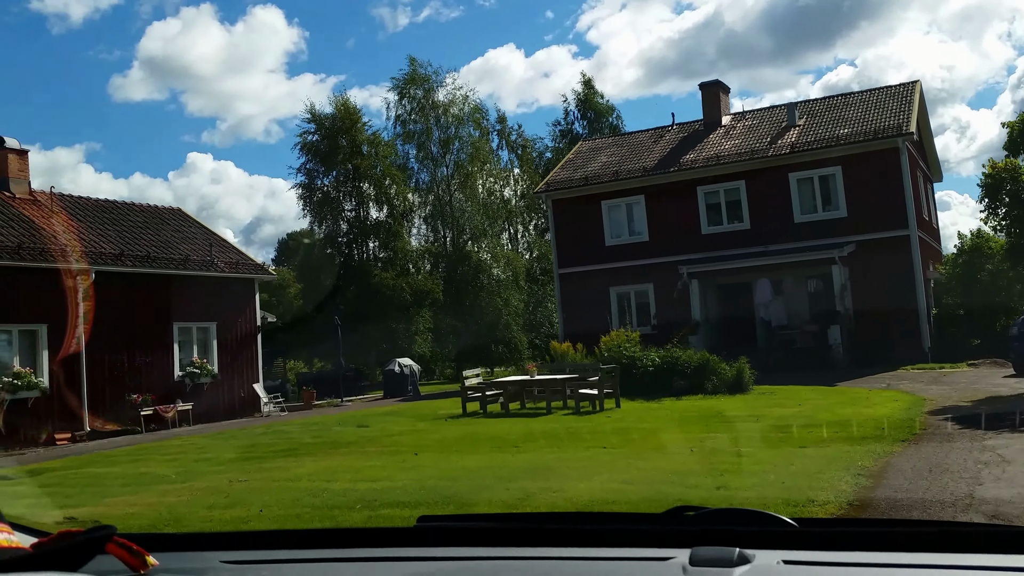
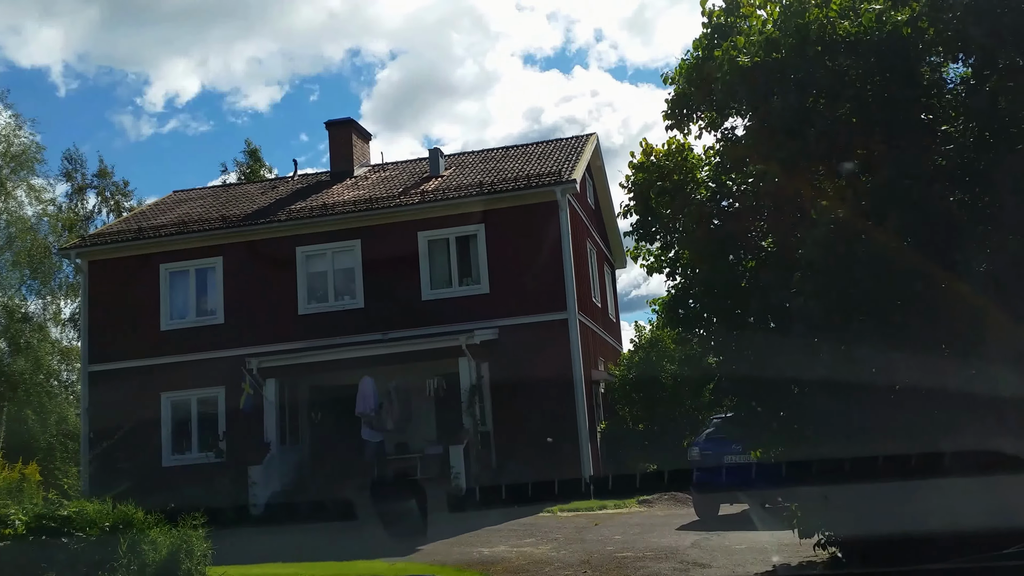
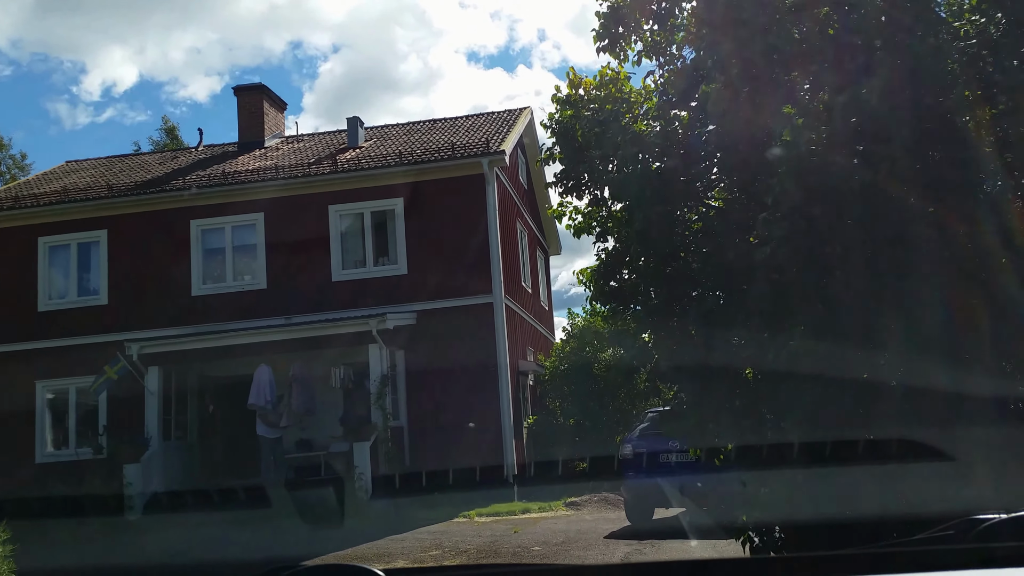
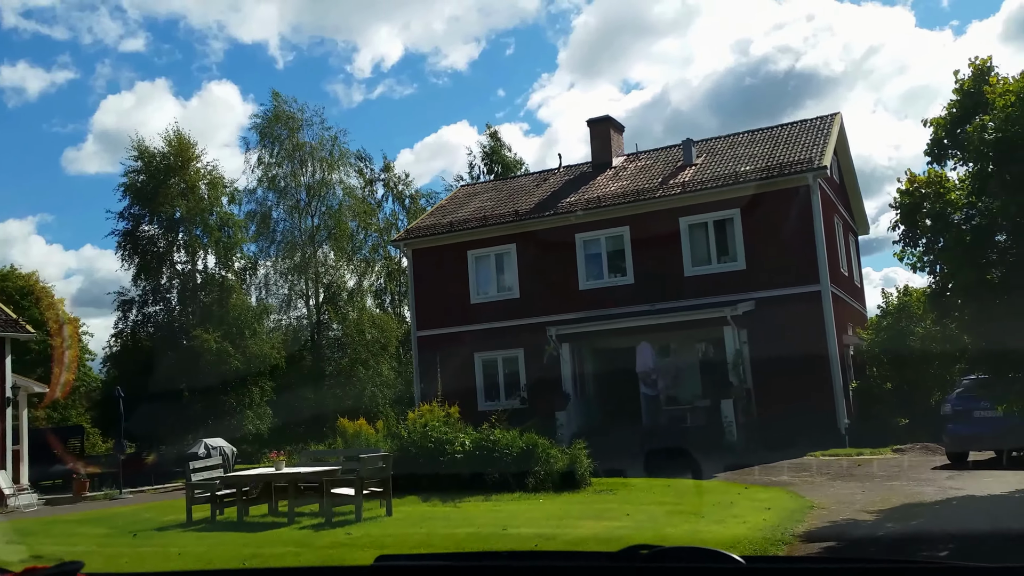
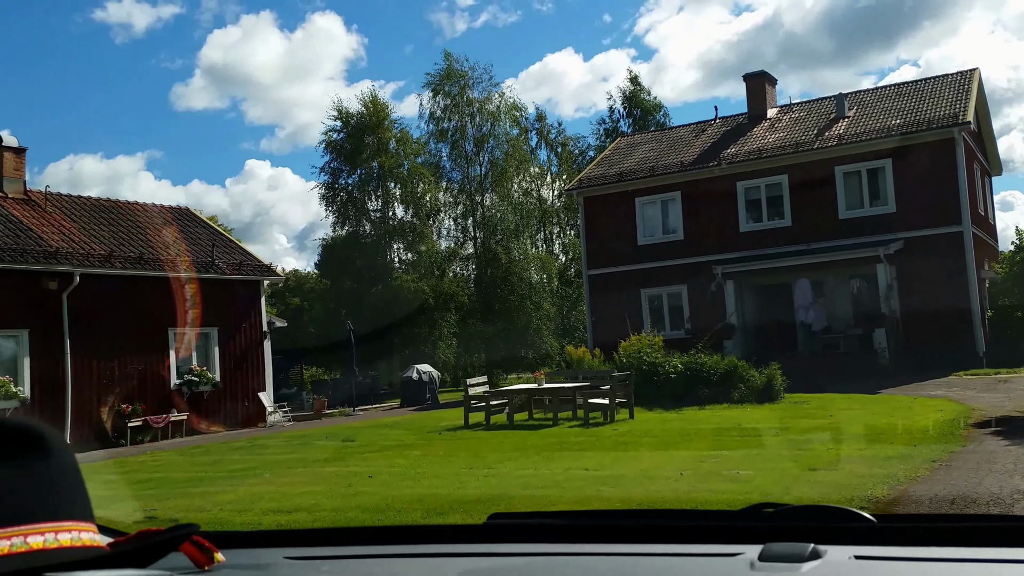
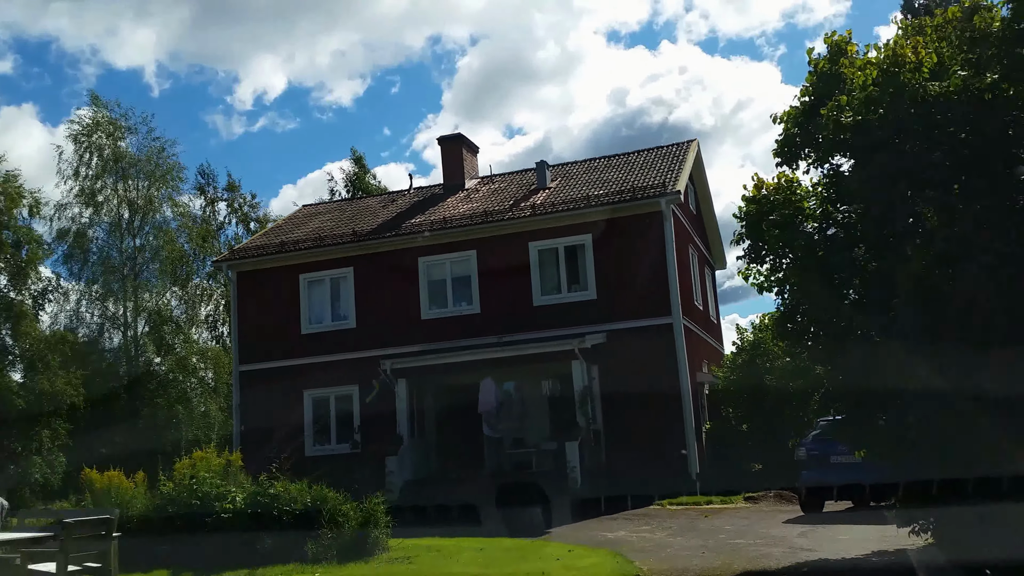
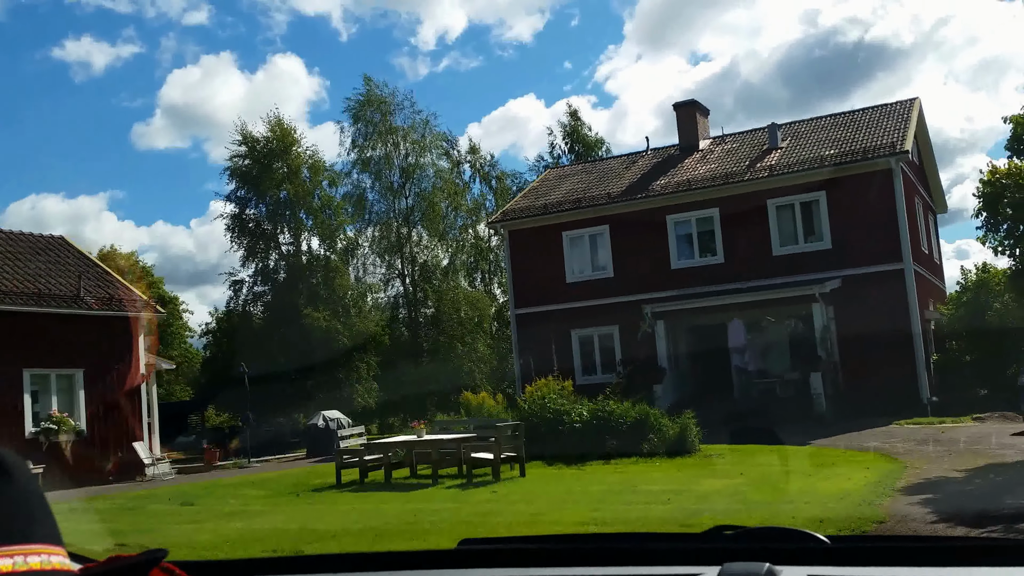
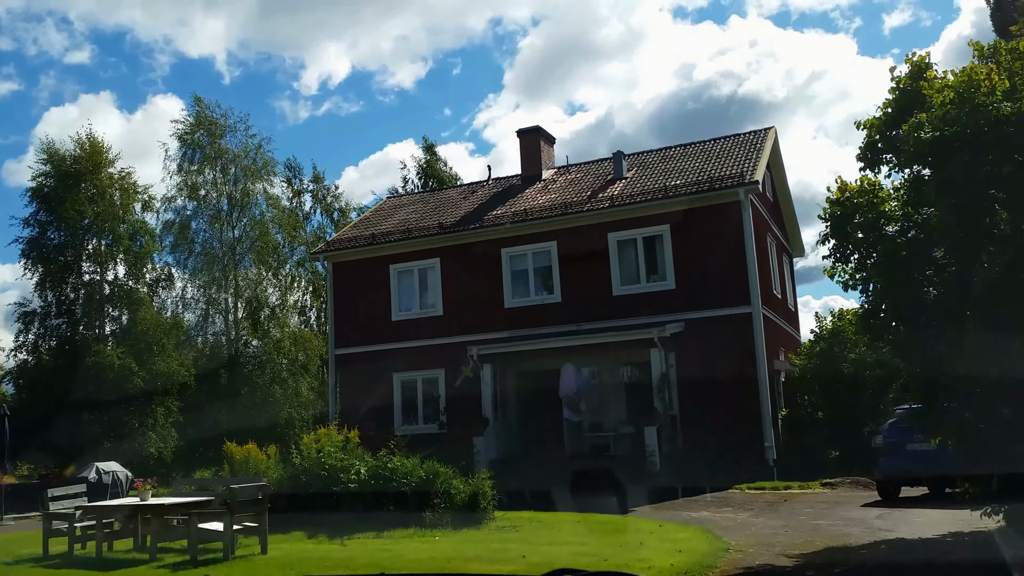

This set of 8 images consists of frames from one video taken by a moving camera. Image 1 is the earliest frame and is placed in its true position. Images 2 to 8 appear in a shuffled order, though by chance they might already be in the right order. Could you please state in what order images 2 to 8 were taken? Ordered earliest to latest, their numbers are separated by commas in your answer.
5, 7, 4, 8, 6, 2, 3
